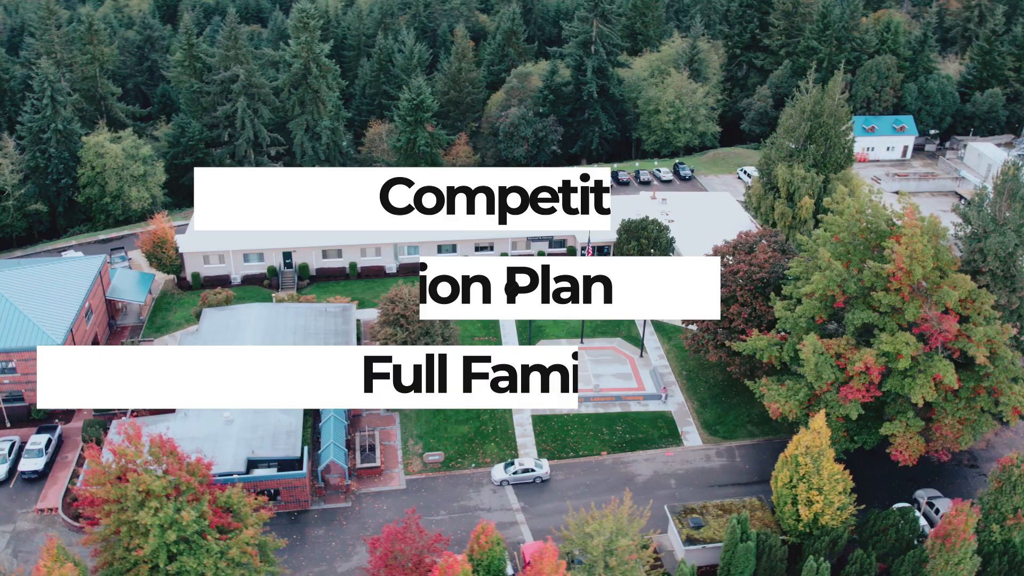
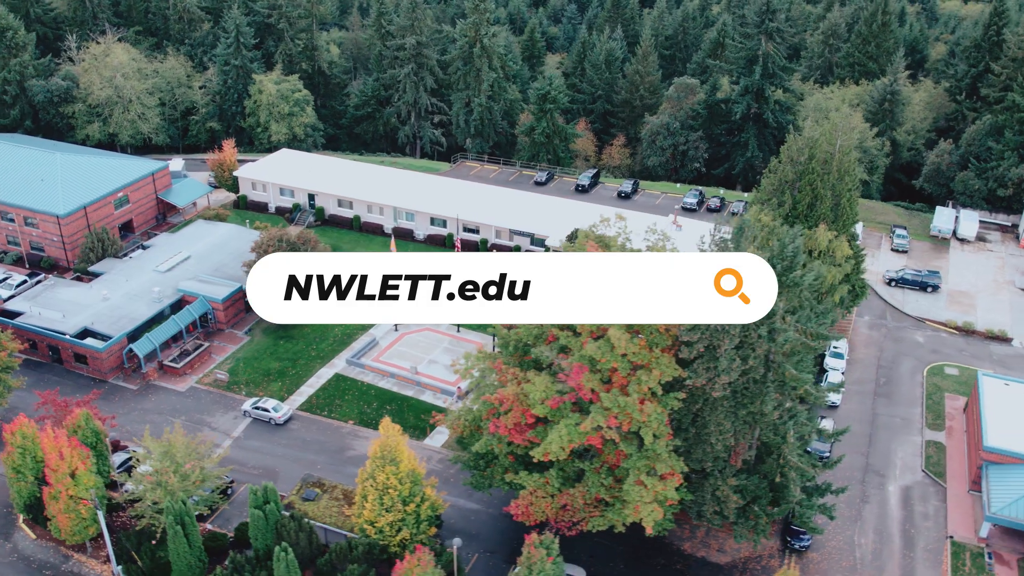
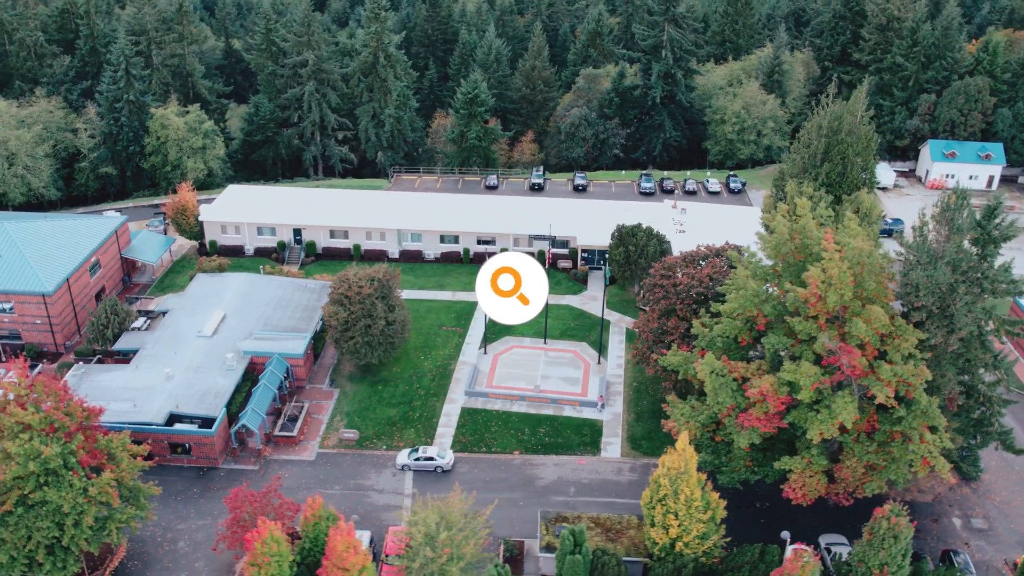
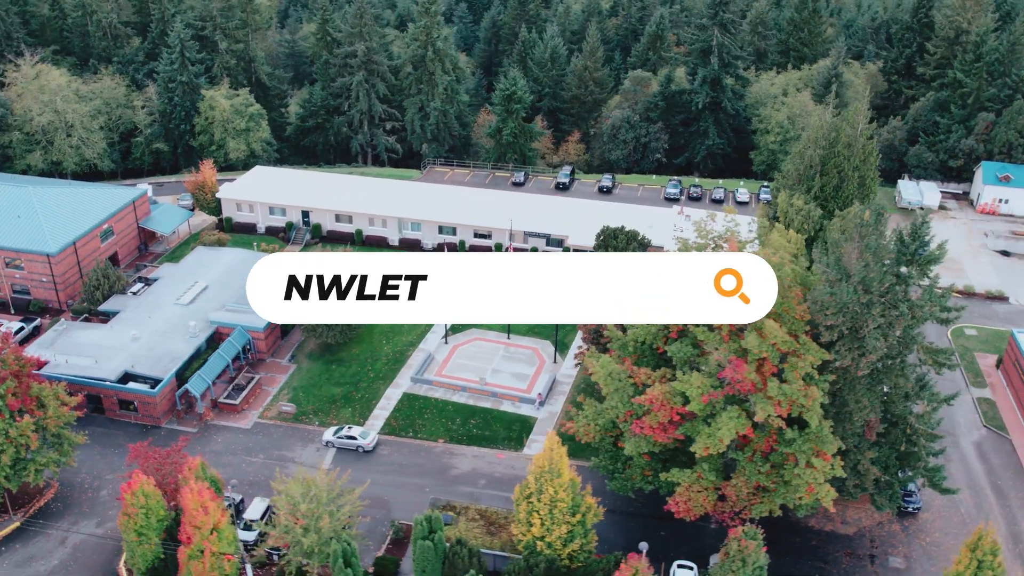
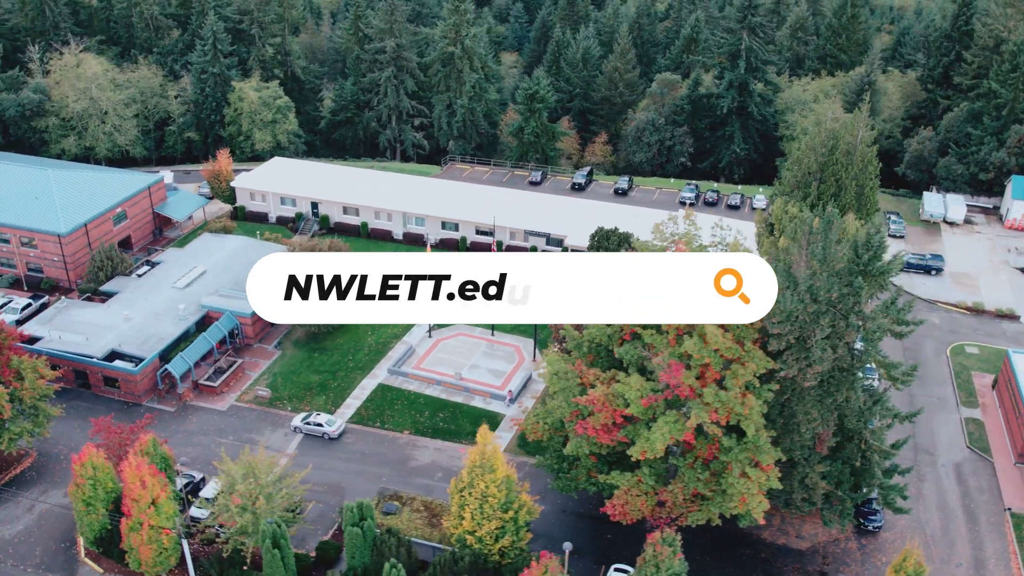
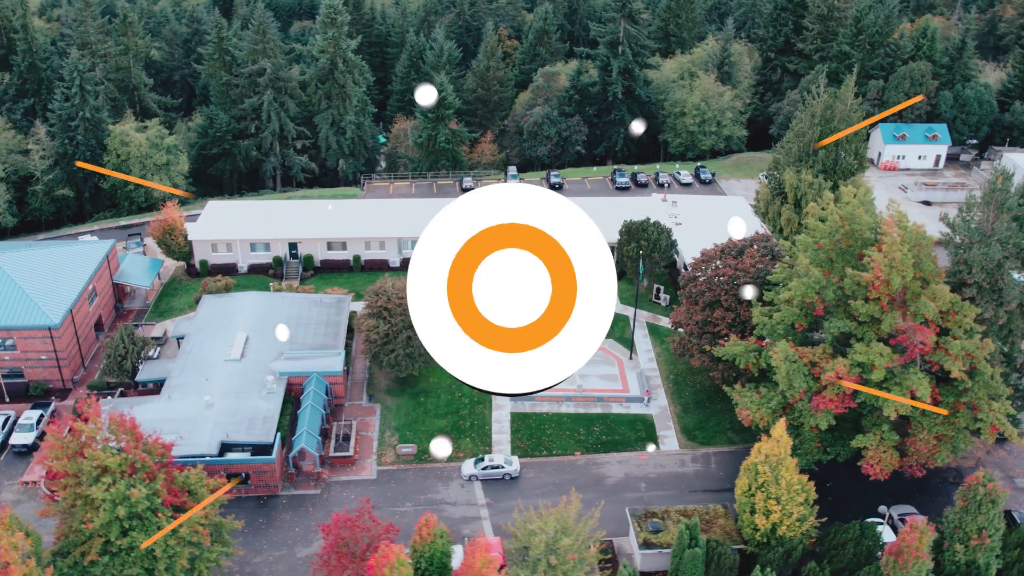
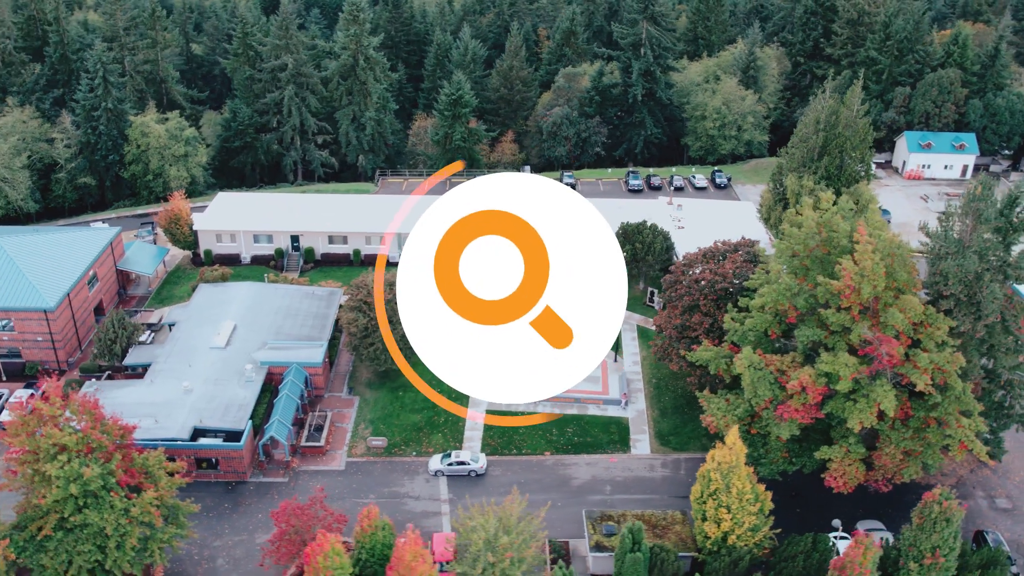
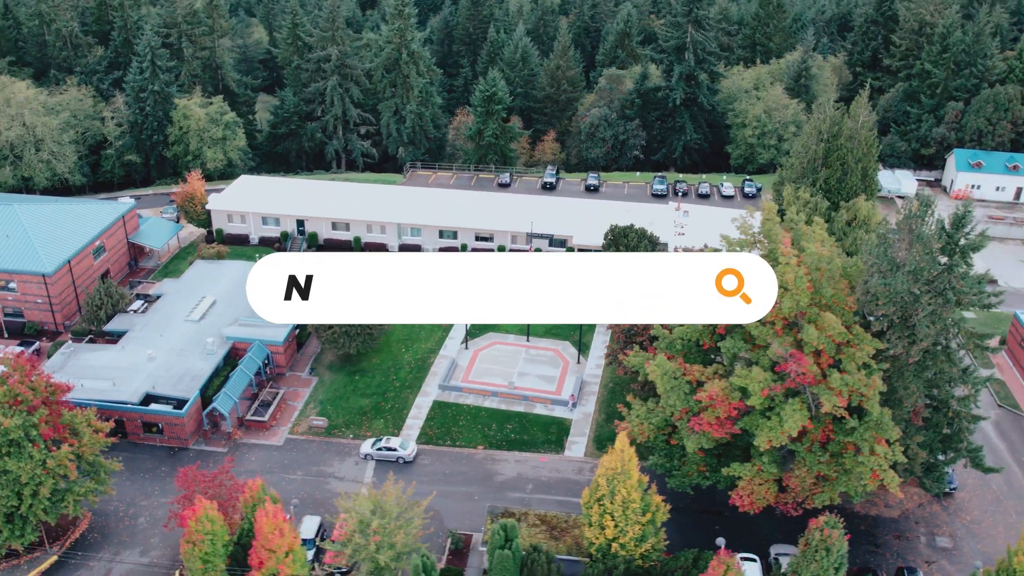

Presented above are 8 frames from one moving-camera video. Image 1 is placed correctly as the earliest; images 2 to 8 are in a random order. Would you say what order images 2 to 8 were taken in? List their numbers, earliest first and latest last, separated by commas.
6, 7, 3, 8, 4, 5, 2
